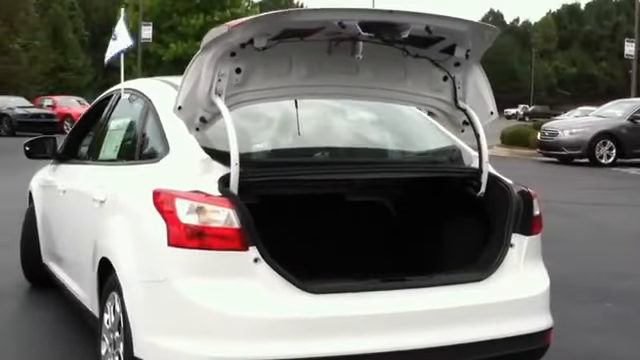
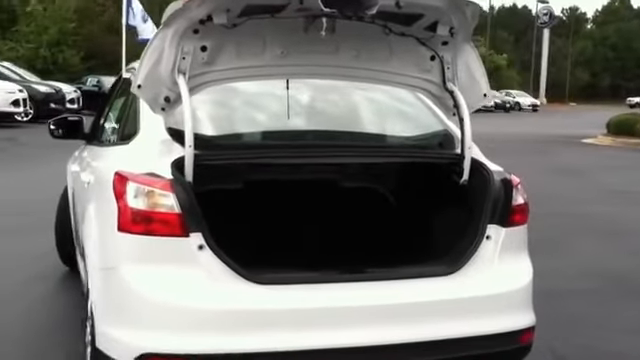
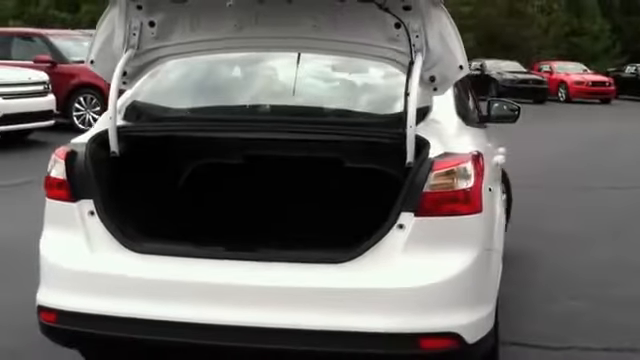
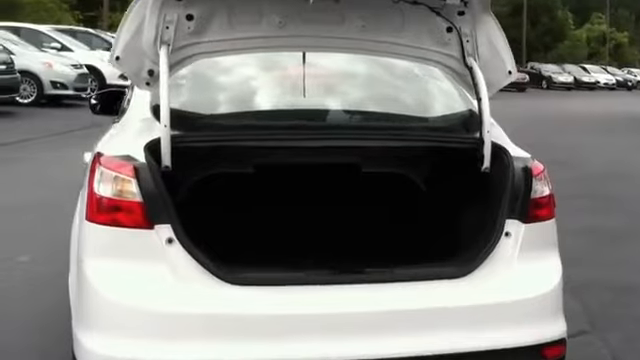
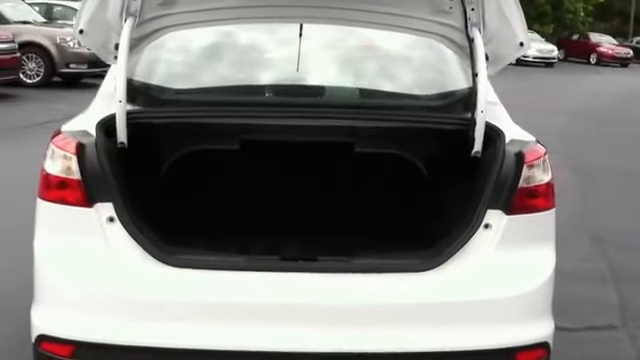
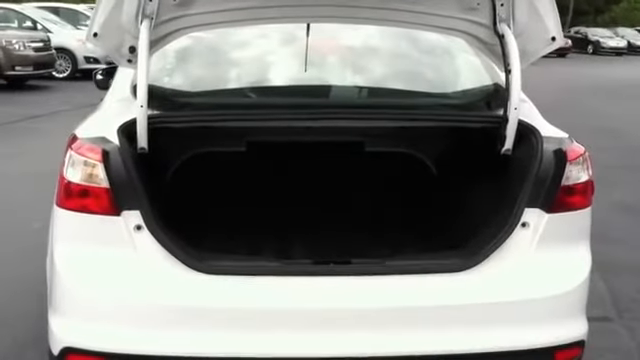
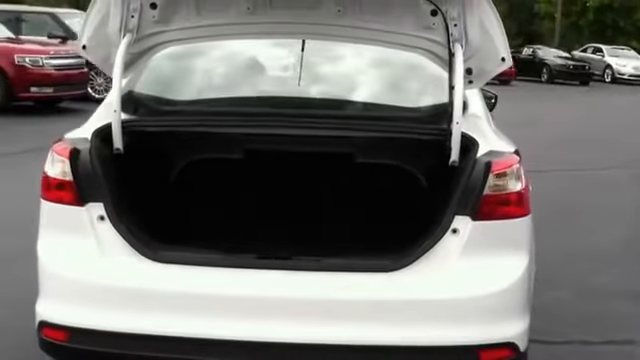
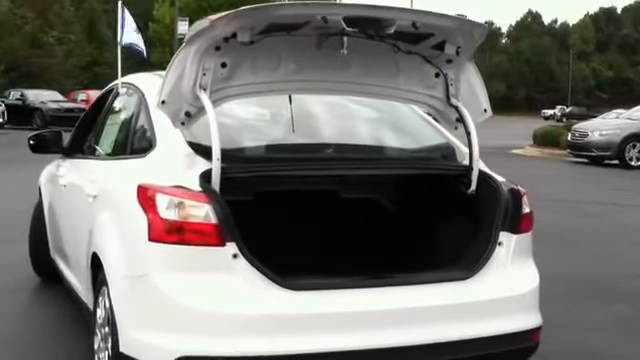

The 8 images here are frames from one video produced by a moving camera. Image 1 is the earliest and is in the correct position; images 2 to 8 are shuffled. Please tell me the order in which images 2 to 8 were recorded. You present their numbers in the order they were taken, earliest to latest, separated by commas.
8, 2, 4, 6, 5, 7, 3
